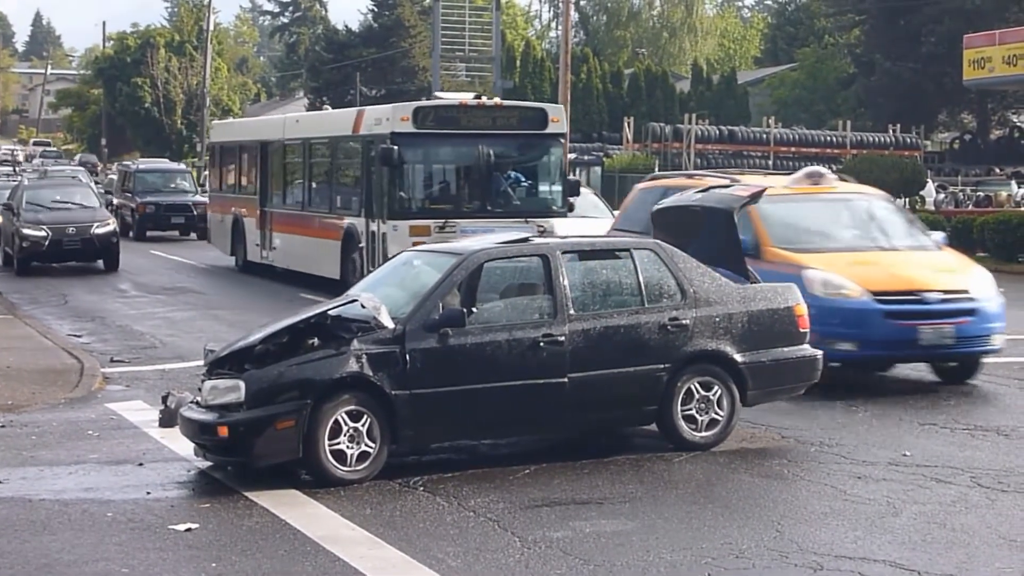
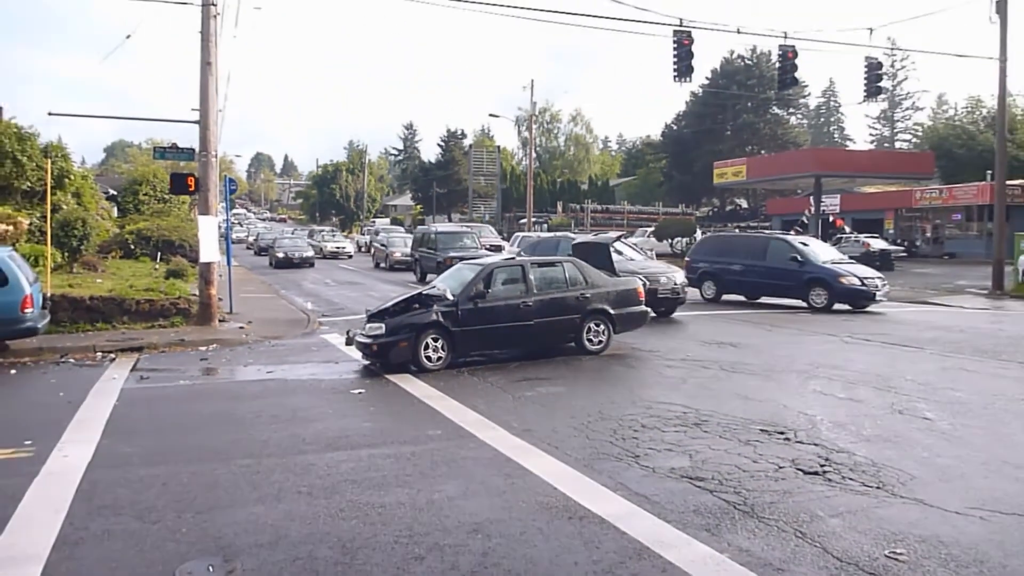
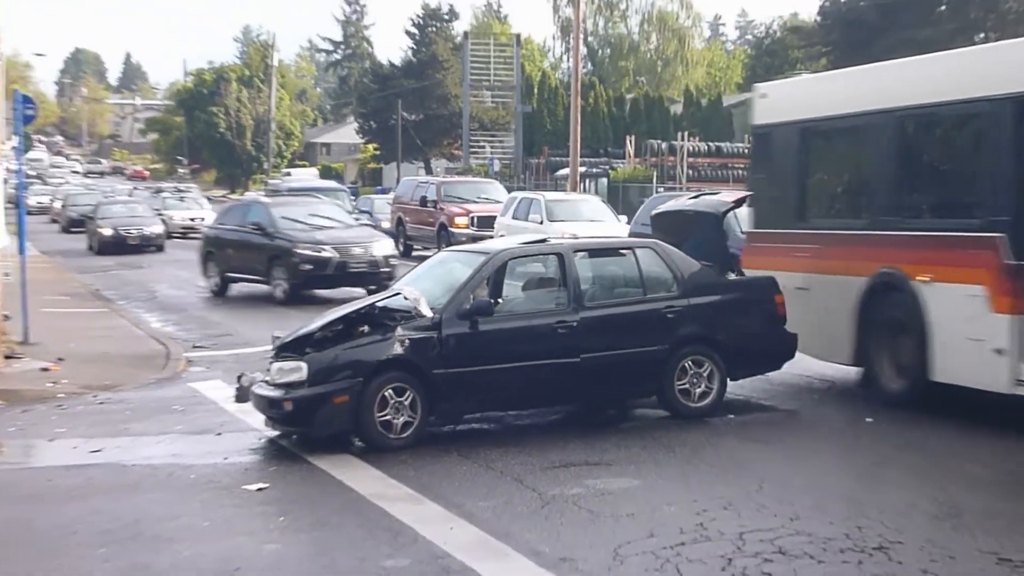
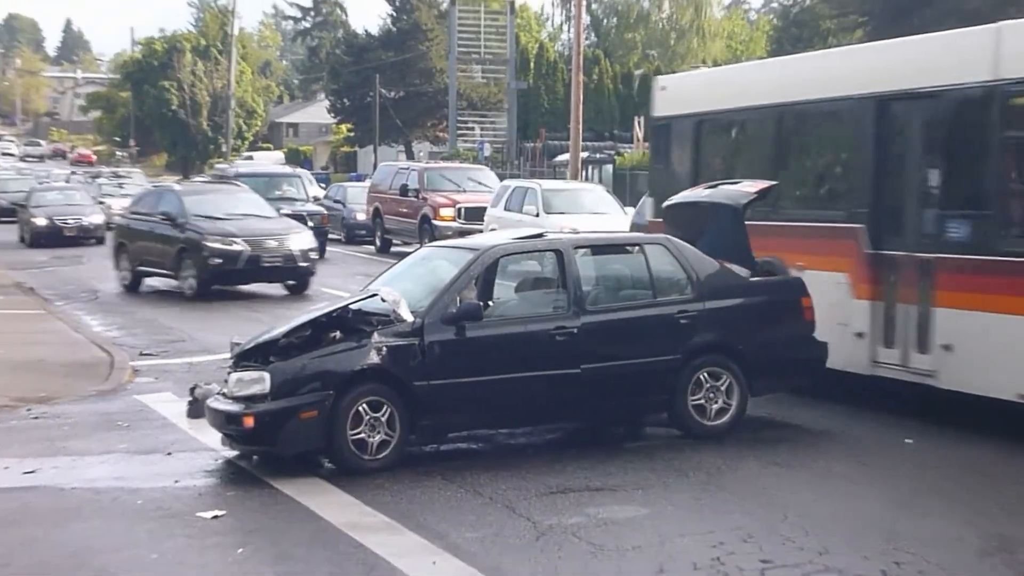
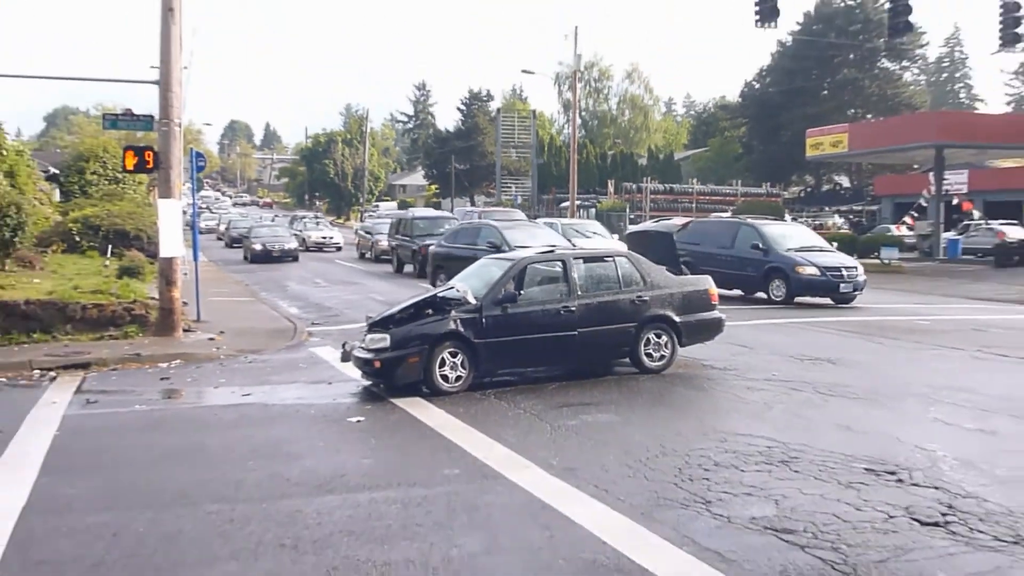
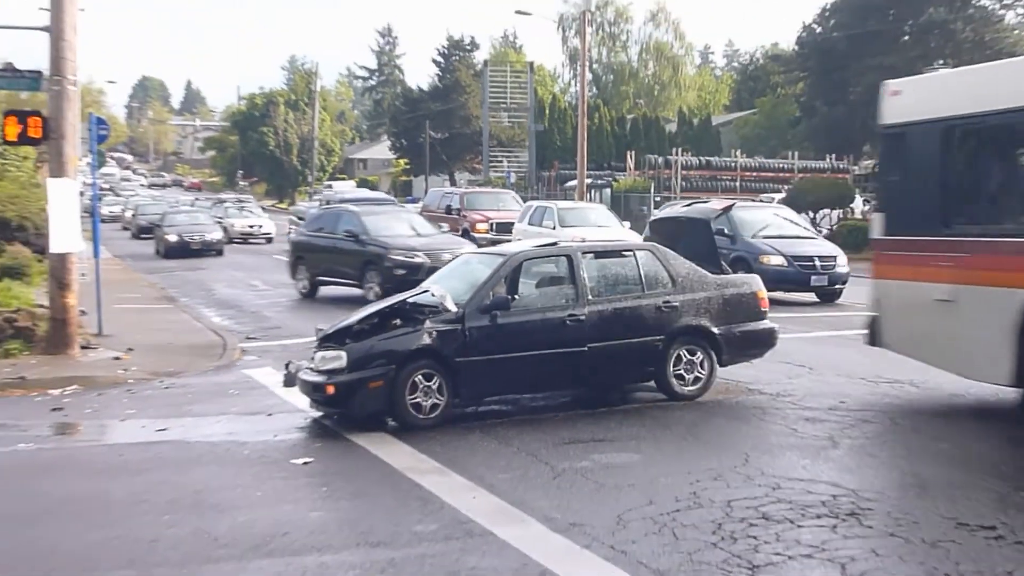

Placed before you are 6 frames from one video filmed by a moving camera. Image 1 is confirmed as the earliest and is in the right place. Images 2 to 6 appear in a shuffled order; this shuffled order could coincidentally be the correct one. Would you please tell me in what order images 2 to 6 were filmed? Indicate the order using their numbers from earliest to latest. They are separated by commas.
4, 3, 6, 5, 2
